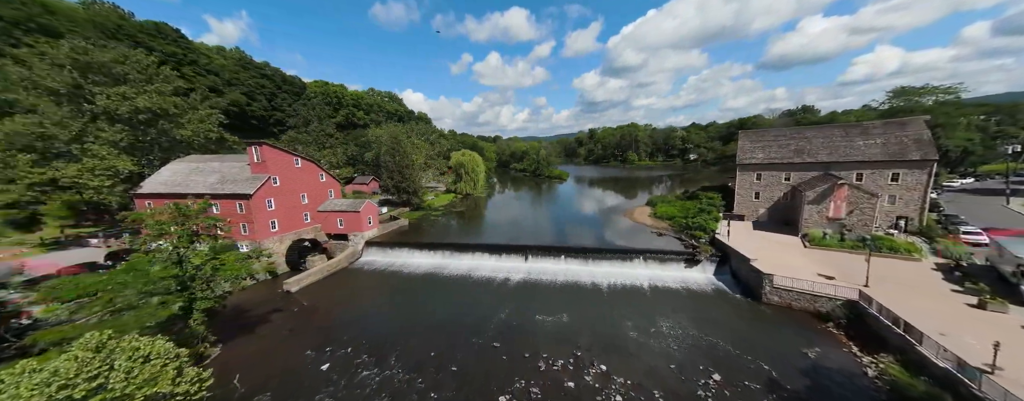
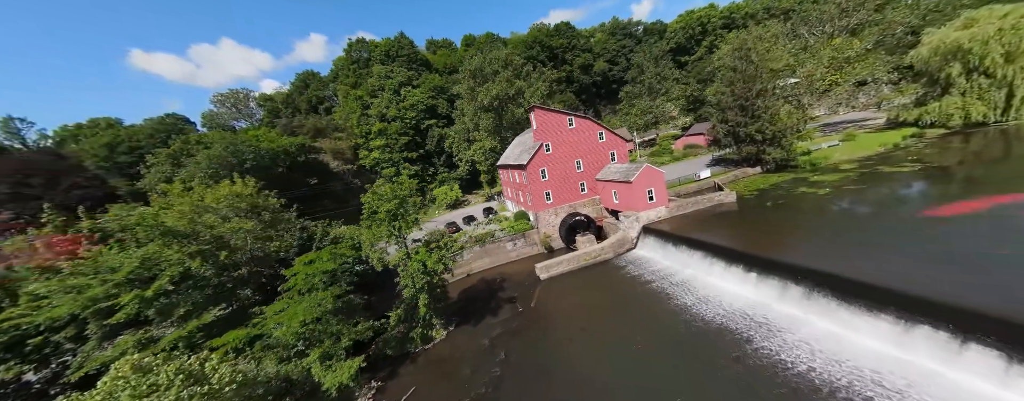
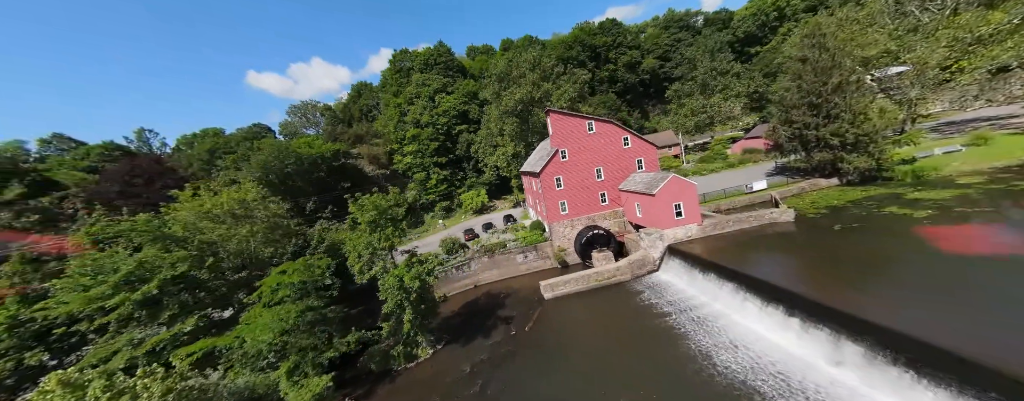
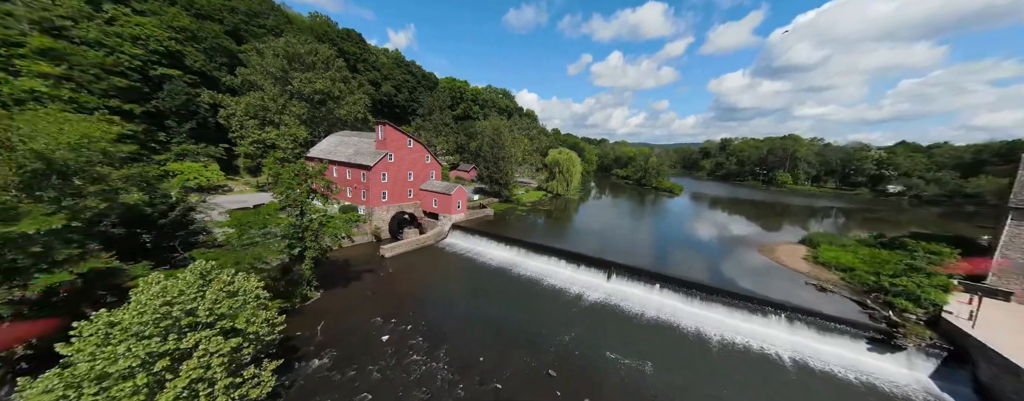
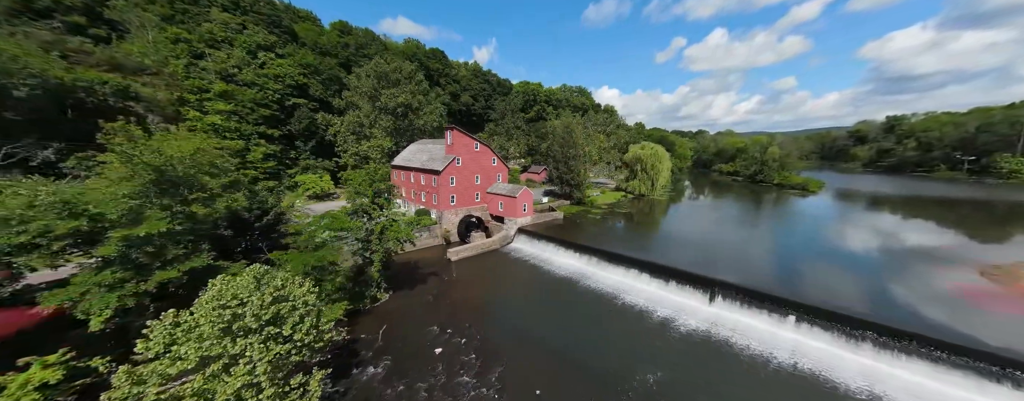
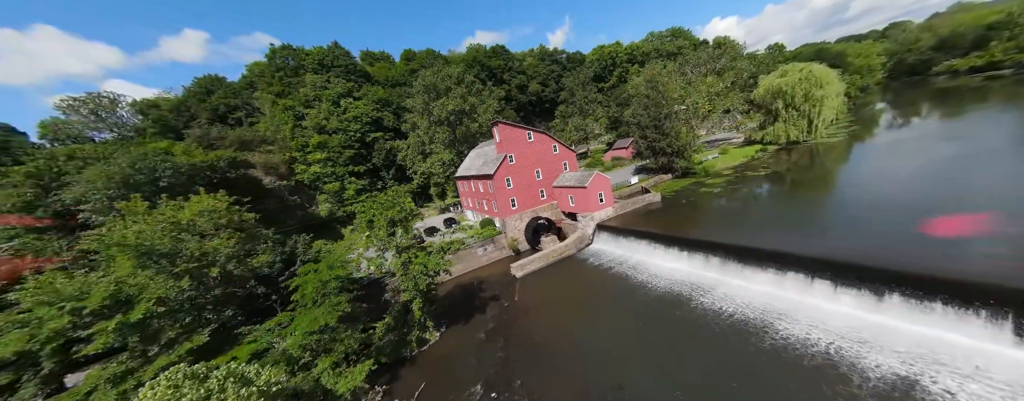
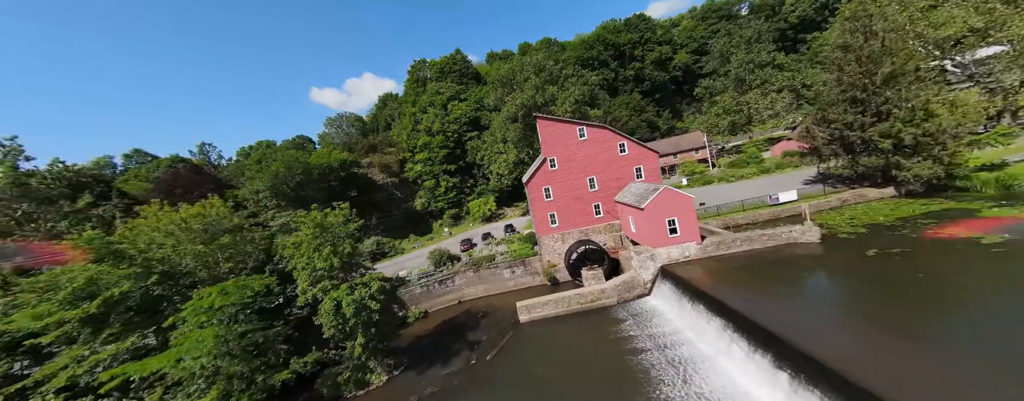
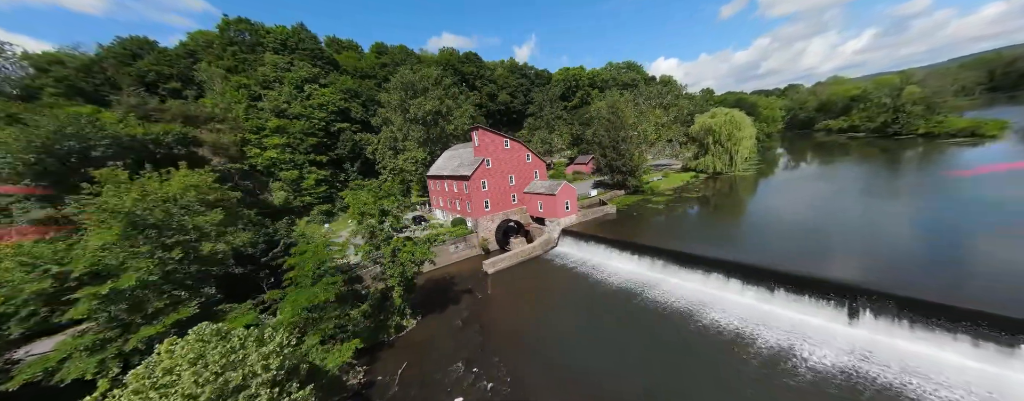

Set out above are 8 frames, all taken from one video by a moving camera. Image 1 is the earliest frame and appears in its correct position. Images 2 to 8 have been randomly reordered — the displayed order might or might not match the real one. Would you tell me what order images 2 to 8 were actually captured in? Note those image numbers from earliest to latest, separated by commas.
4, 5, 8, 6, 2, 3, 7
